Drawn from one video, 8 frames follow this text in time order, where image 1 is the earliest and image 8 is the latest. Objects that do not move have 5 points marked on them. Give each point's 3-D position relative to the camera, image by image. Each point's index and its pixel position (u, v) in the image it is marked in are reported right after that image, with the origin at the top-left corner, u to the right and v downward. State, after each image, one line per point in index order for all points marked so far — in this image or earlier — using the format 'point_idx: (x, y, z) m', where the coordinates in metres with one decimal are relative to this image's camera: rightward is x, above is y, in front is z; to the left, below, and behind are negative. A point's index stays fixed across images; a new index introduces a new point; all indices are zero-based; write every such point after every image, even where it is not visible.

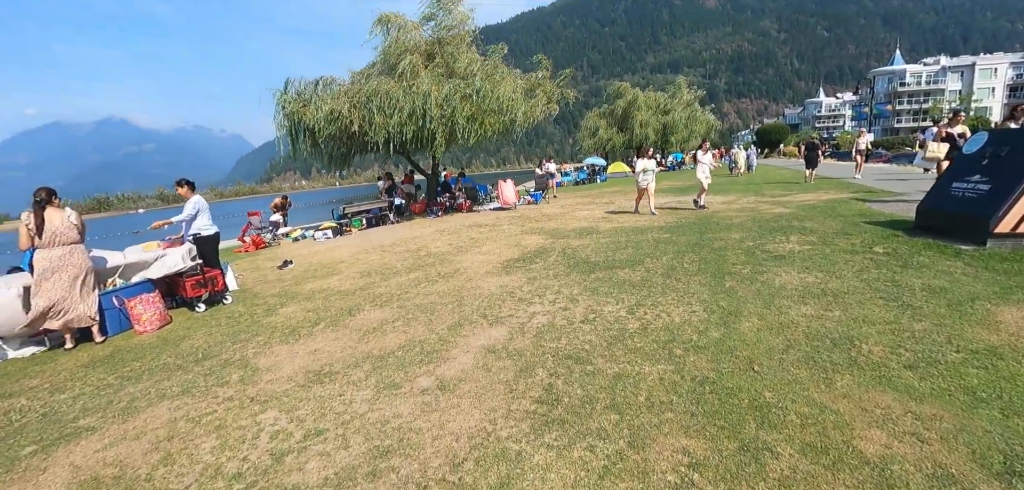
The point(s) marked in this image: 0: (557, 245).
0: (+0.9, 0.0, +9.9) m
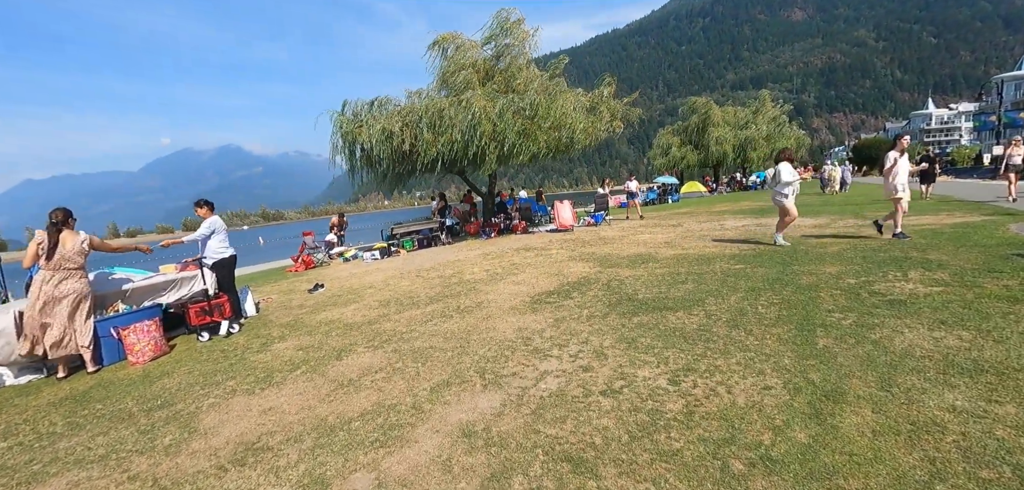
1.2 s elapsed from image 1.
0: (+1.6, -0.5, +8.4) m
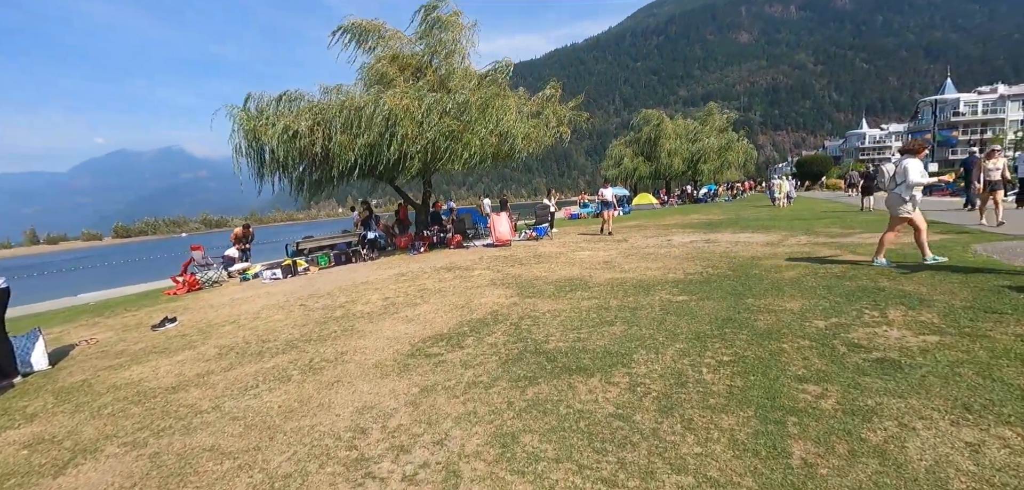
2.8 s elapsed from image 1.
0: (+0.1, -0.9, +6.7) m
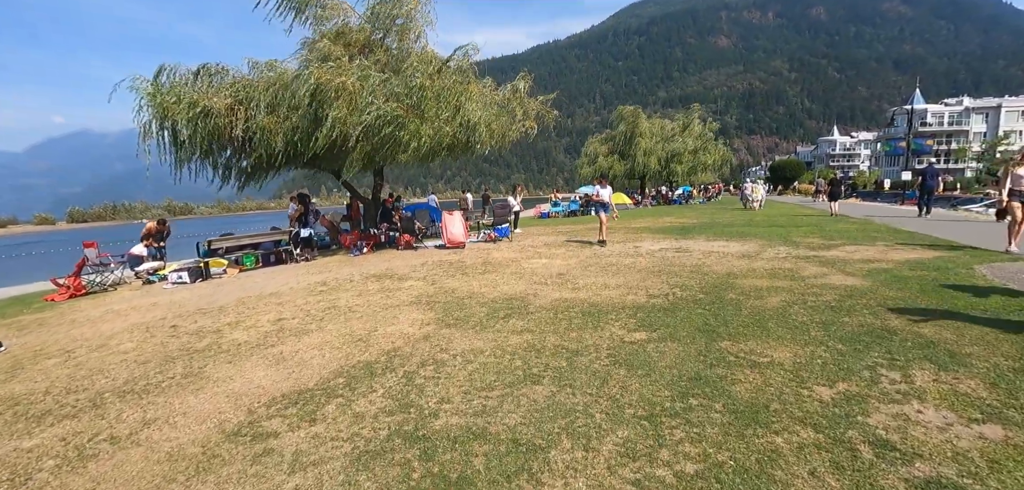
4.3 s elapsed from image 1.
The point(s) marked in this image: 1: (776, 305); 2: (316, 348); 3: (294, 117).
0: (-0.8, -1.0, +5.1) m
1: (+3.3, -0.7, +6.2) m
2: (-2.1, -1.1, +5.5) m
3: (-5.6, +3.3, +12.9) m
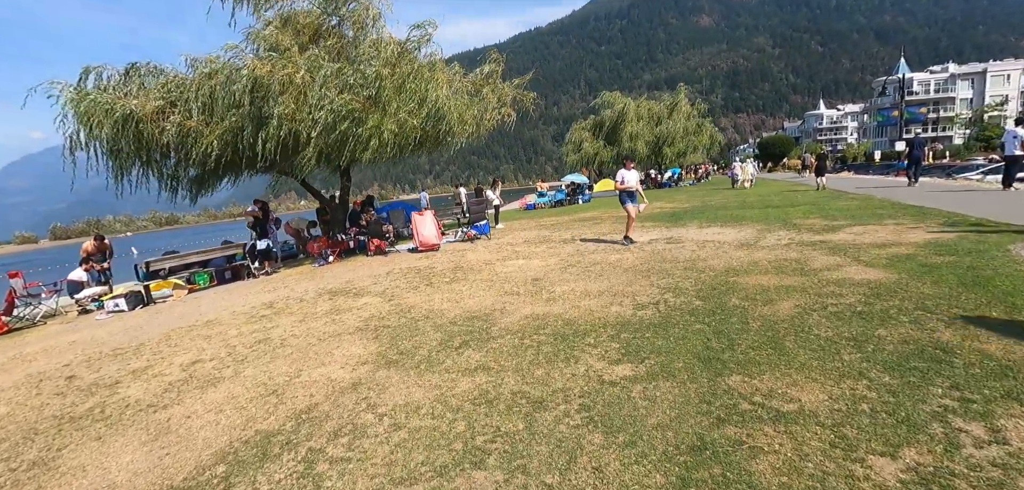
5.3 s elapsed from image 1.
0: (-1.2, -1.3, +3.9) m
1: (+2.8, -0.7, +5.1) m
2: (-2.5, -1.4, +4.3) m
3: (-6.4, +2.9, +11.6) m
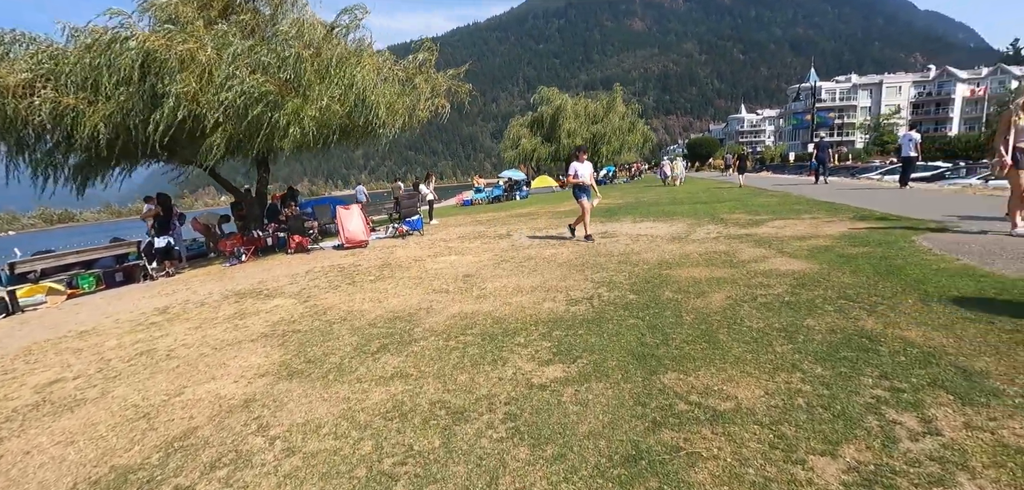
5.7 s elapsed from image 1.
0: (-1.8, -1.2, +3.4) m
1: (+2.1, -0.6, +5.0) m
2: (-3.1, -1.3, +3.6) m
3: (-7.8, +3.0, +10.3) m
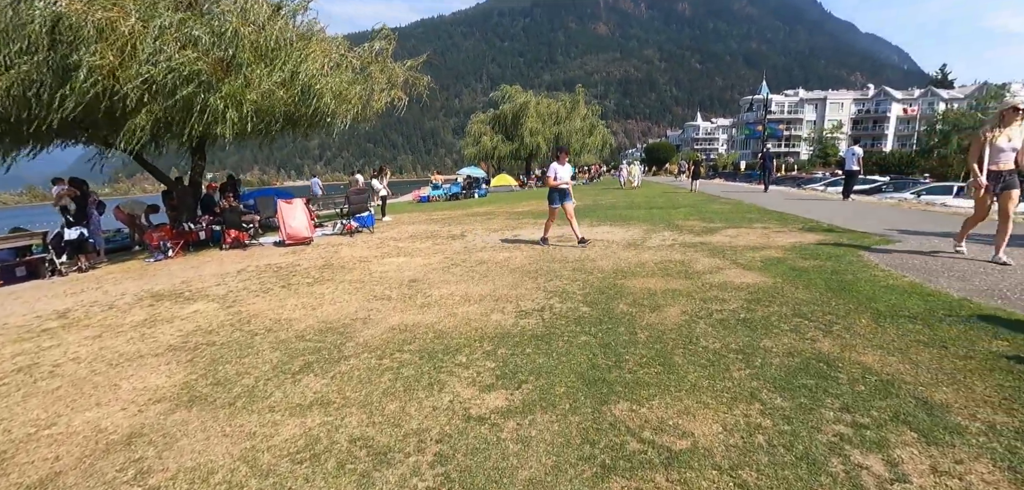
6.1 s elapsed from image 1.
0: (-2.2, -1.2, +2.8) m
1: (+1.6, -0.7, +4.8) m
2: (-3.5, -1.4, +2.9) m
3: (-8.7, +3.1, +9.3) m
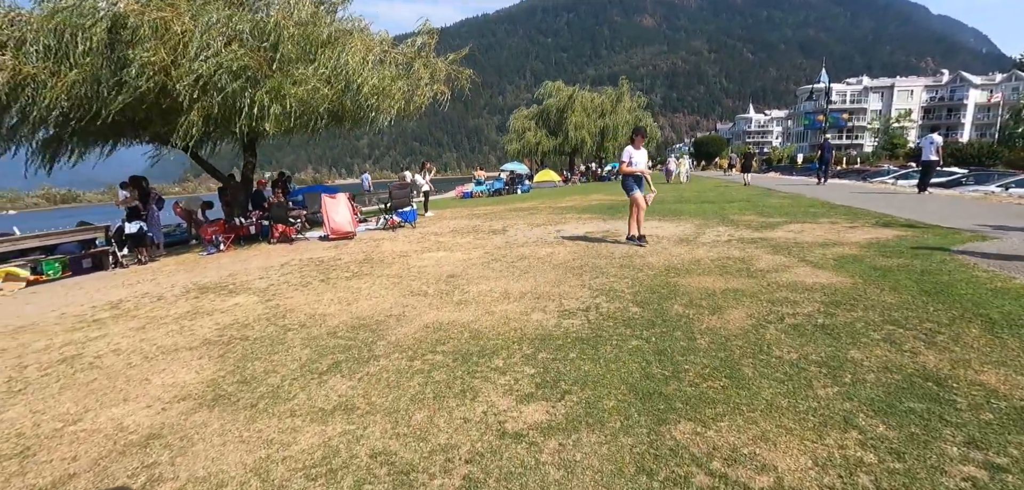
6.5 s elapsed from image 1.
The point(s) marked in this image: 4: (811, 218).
0: (-2.0, -1.2, +2.6) m
1: (+1.9, -0.7, +4.2) m
2: (-3.3, -1.3, +2.8) m
3: (-7.9, +3.3, +9.5) m
4: (+6.8, +0.6, +11.5) m
